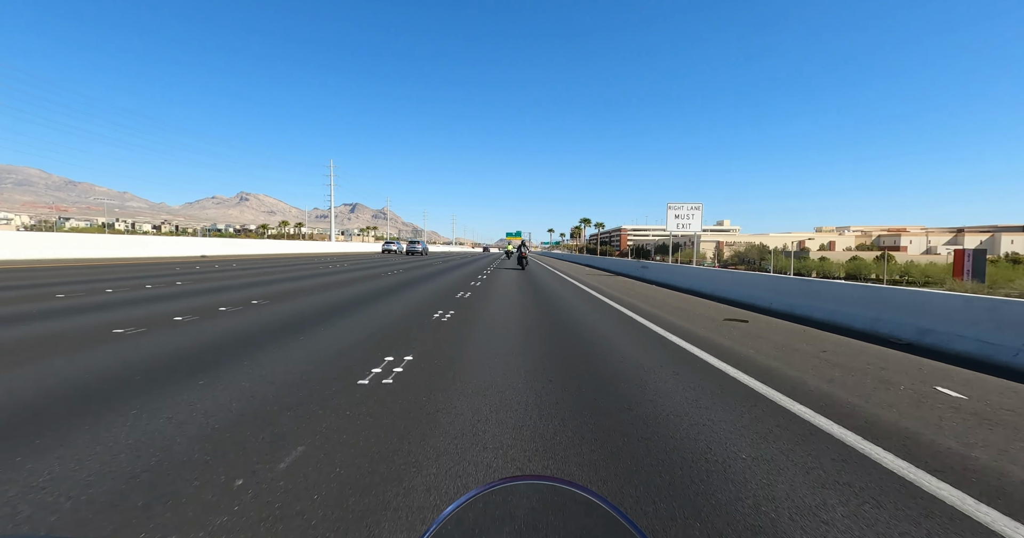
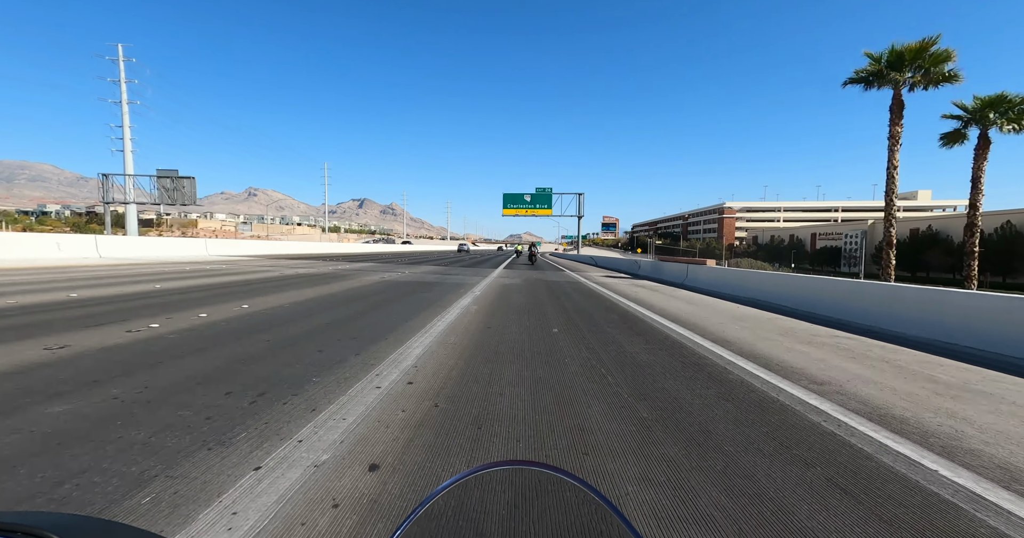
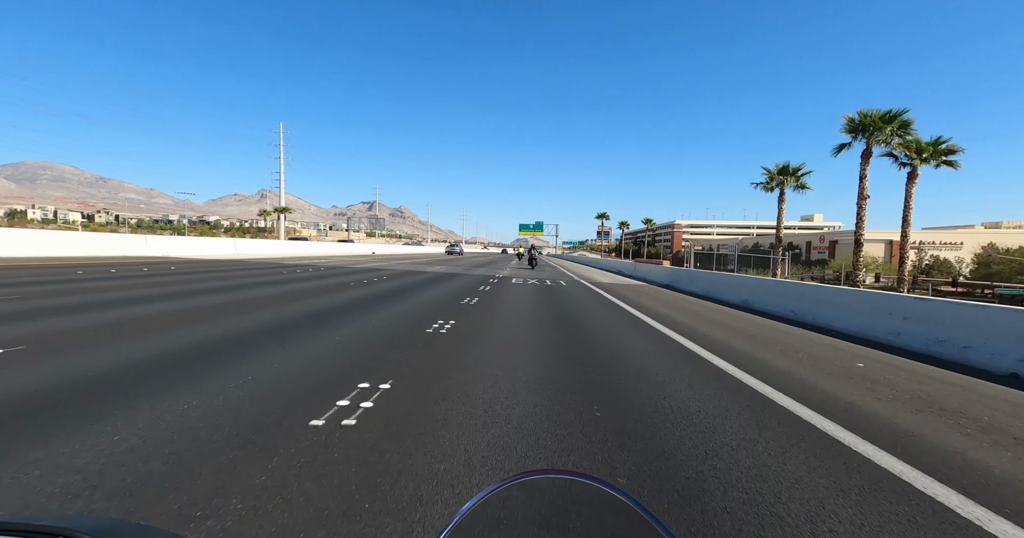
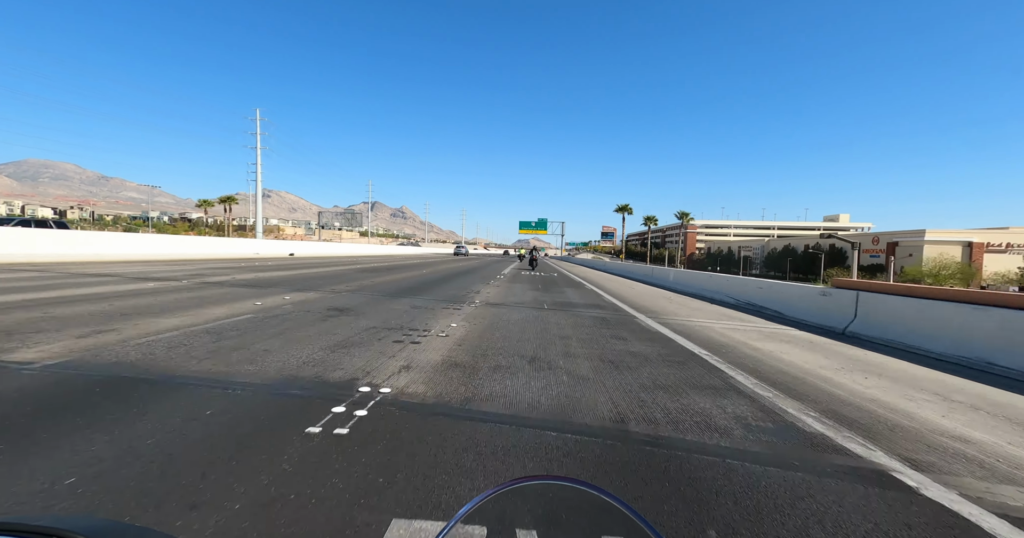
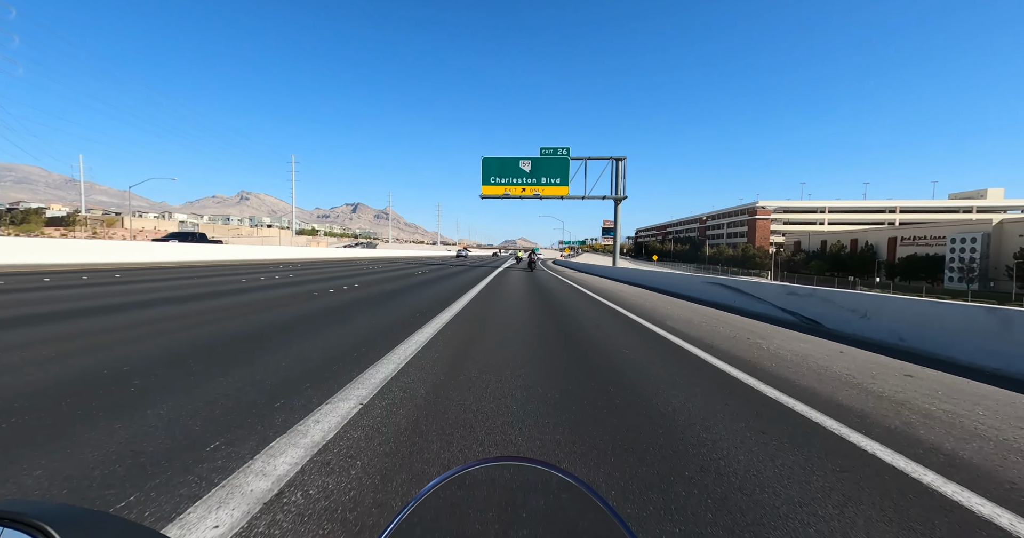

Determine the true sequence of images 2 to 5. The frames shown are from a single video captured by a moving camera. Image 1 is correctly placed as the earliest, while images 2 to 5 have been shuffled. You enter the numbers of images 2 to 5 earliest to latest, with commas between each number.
3, 4, 2, 5
